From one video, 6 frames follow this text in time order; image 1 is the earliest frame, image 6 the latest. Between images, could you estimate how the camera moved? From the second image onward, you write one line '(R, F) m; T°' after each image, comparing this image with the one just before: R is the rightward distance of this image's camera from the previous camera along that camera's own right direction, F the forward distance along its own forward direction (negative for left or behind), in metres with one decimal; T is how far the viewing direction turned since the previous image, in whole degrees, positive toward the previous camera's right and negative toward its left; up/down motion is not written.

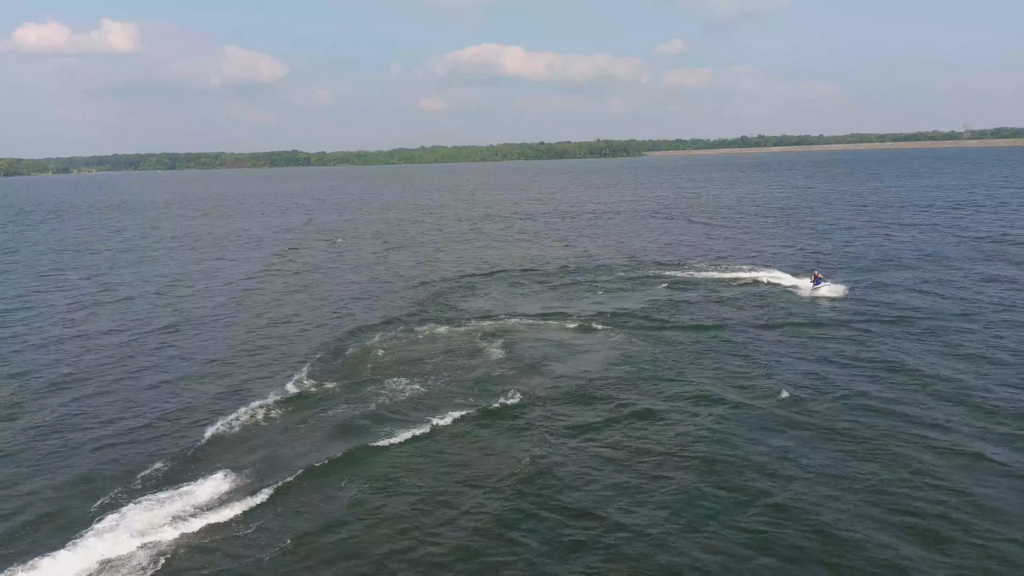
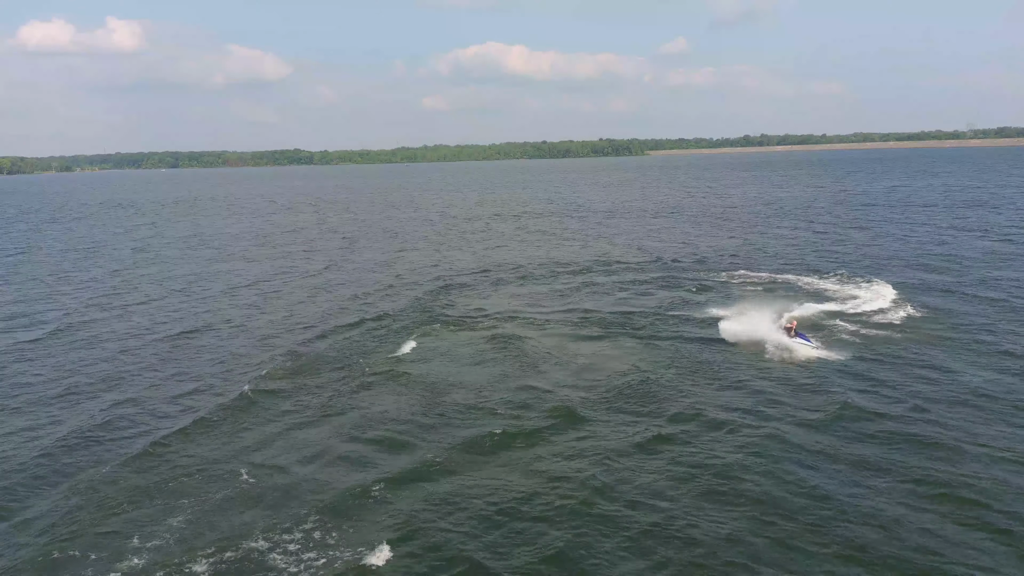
(-2.8, +0.1) m; 0°
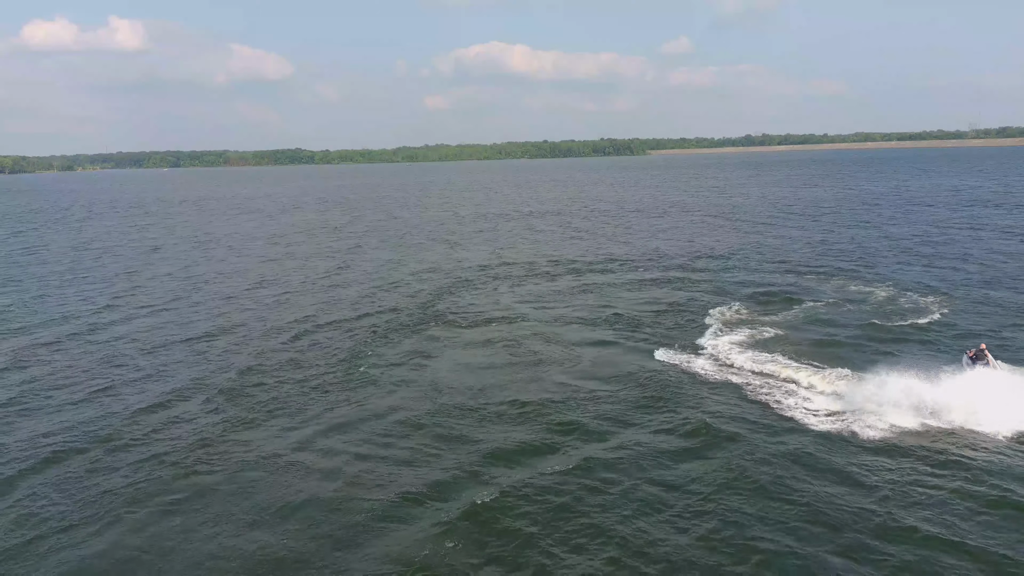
(-2.8, +1.6) m; 0°
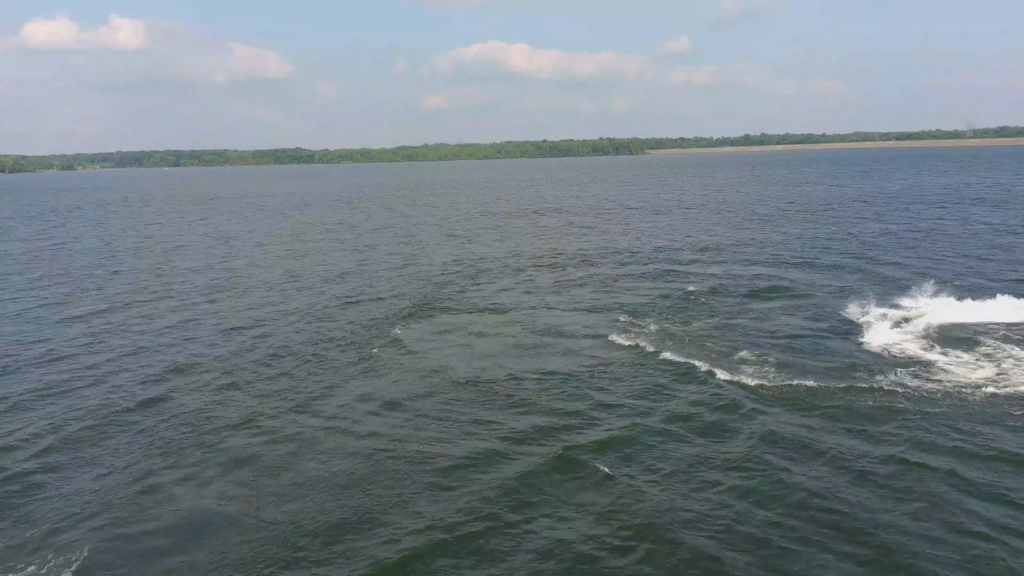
(-8.4, -7.3) m; 0°
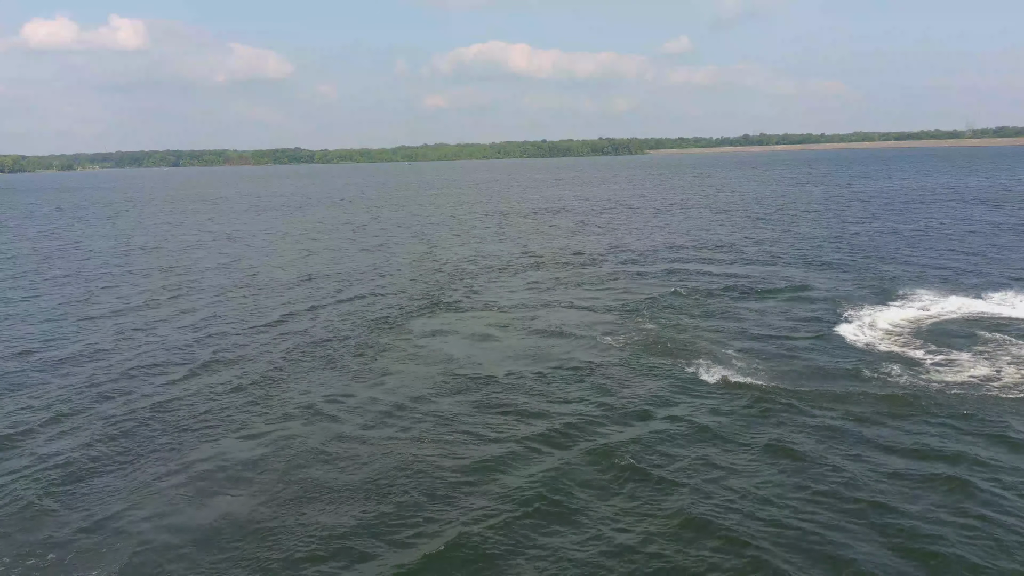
(+2.4, +1.6) m; 0°
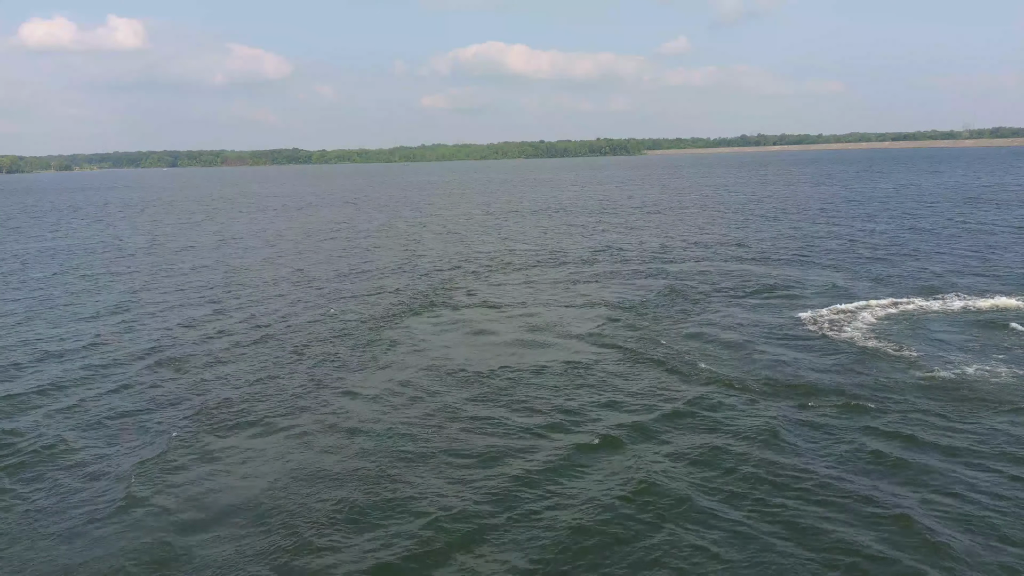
(-5.8, -2.2) m; 0°
